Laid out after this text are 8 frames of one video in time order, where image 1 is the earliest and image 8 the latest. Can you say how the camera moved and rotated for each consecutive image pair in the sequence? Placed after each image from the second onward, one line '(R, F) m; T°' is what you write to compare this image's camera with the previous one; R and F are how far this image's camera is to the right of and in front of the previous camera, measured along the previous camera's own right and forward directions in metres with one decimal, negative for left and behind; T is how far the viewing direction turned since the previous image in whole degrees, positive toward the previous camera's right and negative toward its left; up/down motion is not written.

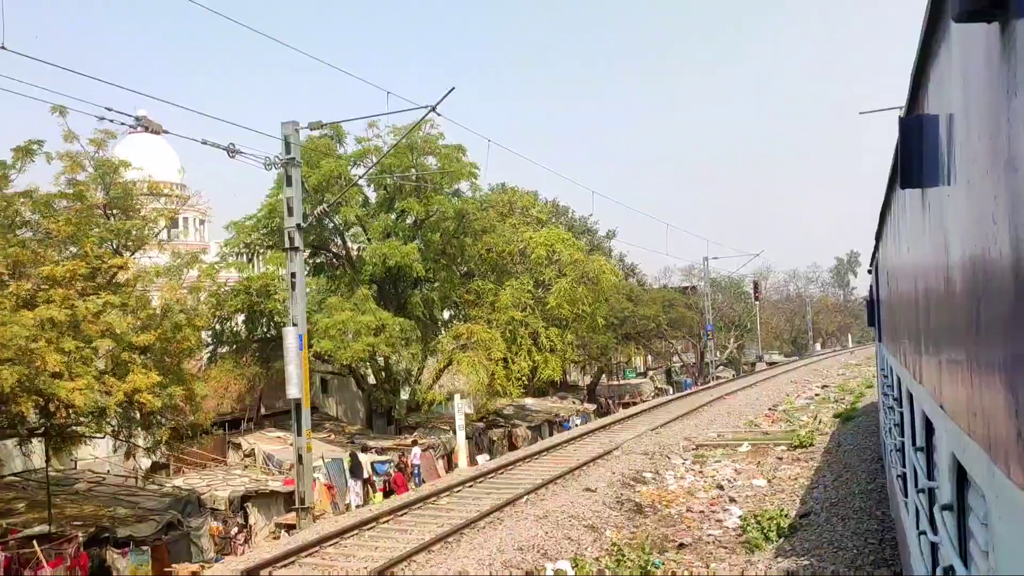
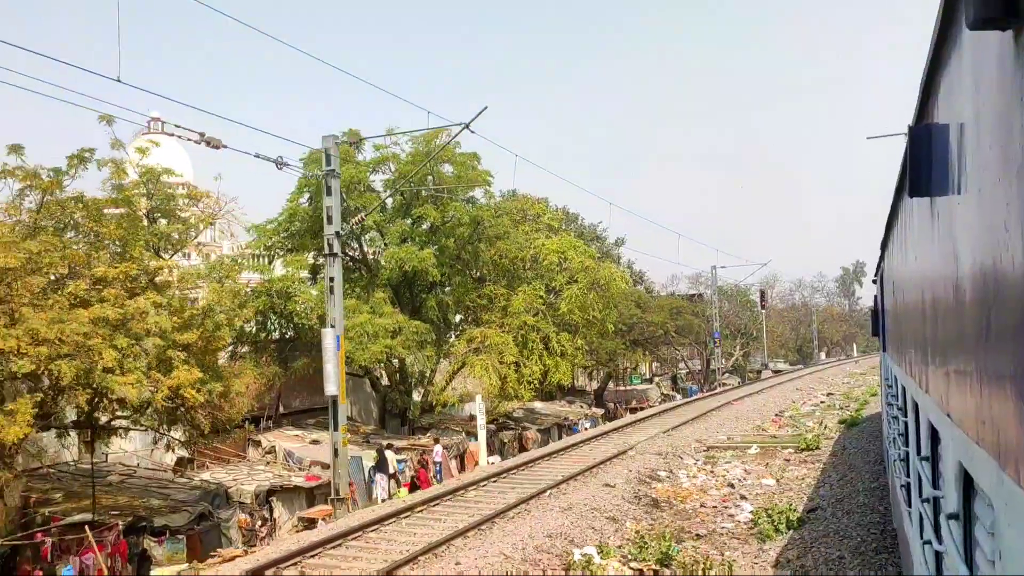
(-0.3, -0.7) m; 0°
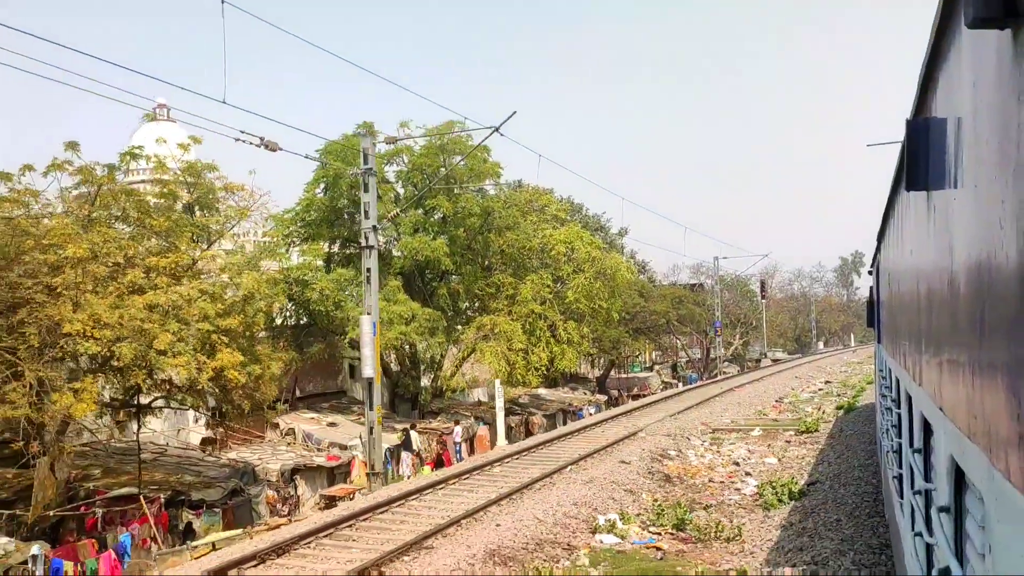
(-0.4, -0.9) m; 0°
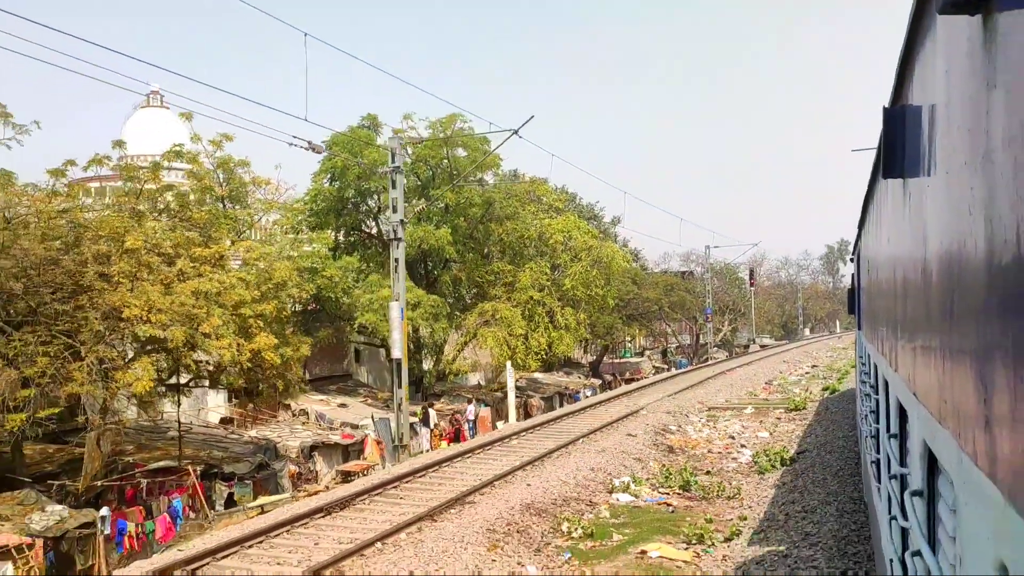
(-0.4, -1.1) m; +1°
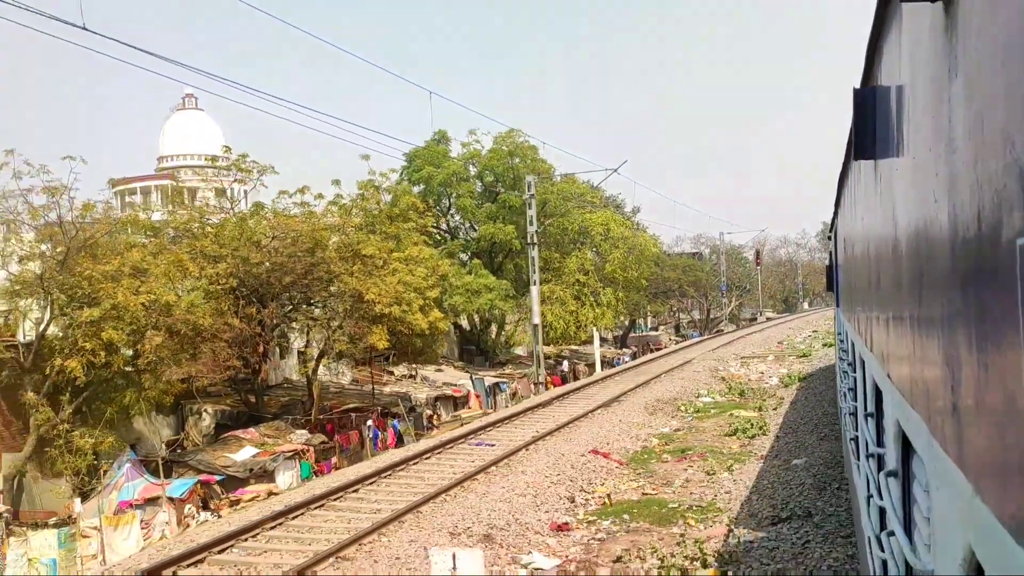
(-2.4, -6.4) m; 0°
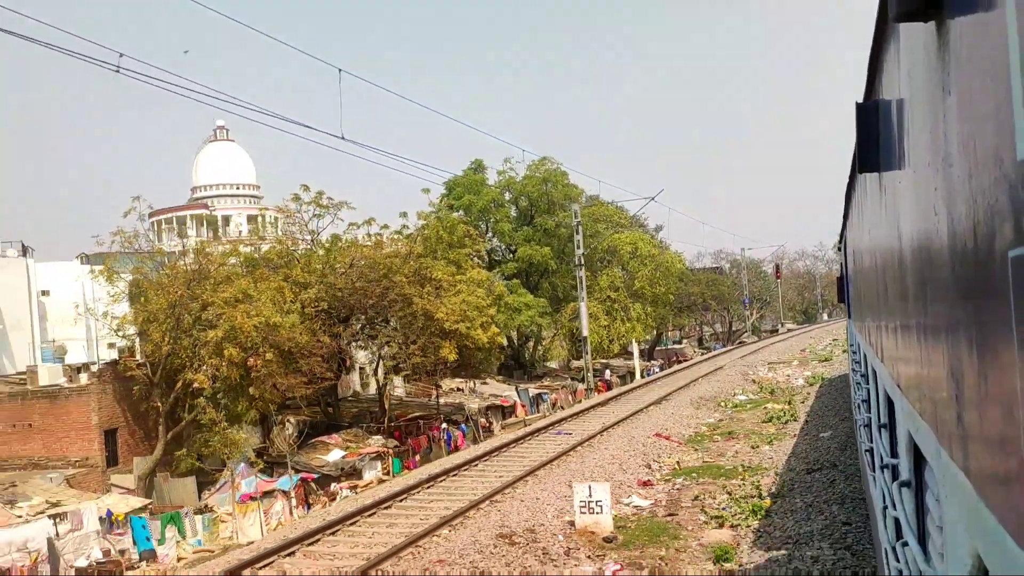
(-0.9, -2.5) m; -1°
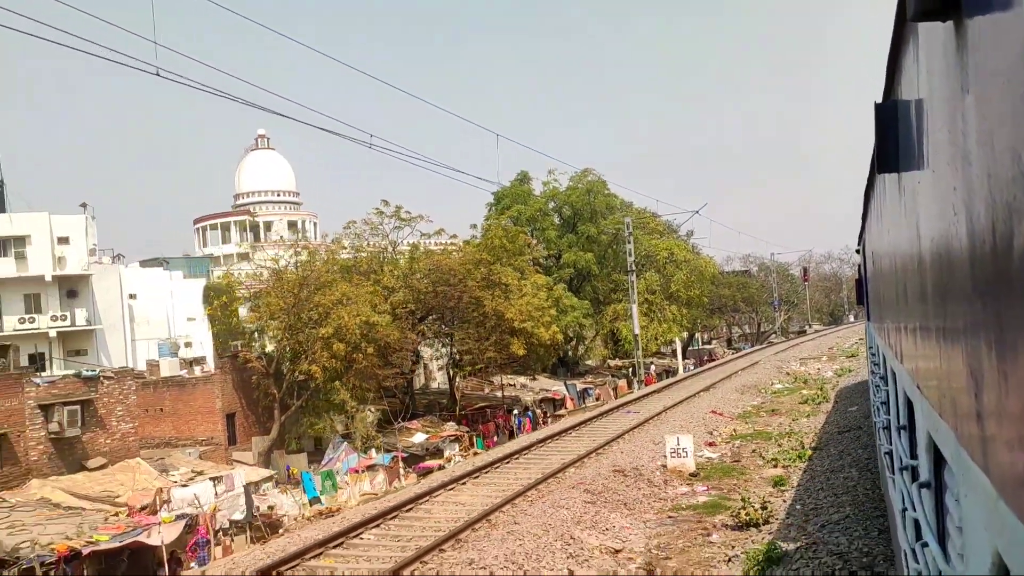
(-1.1, -2.9) m; -1°
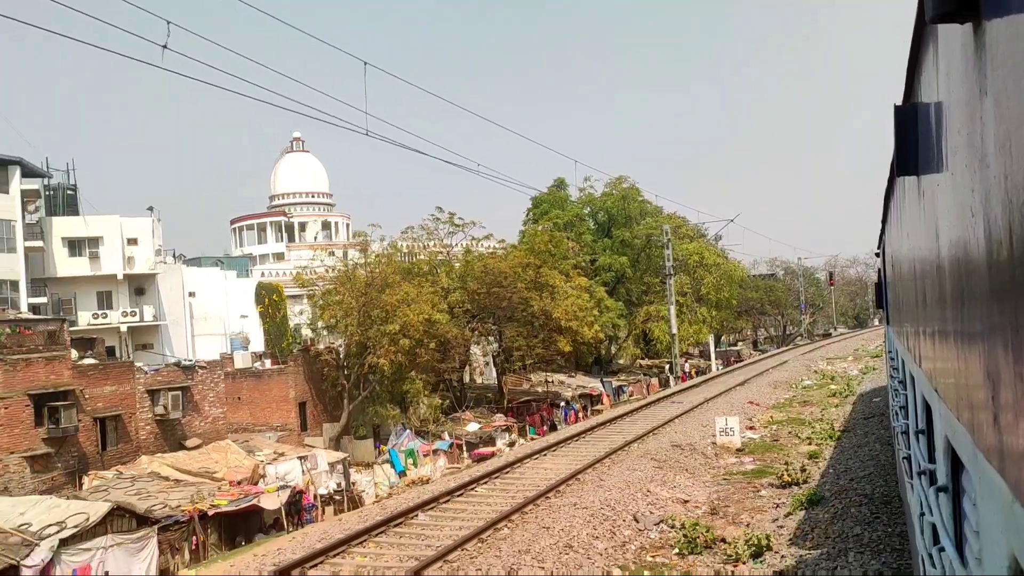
(-0.8, -1.9) m; -1°
